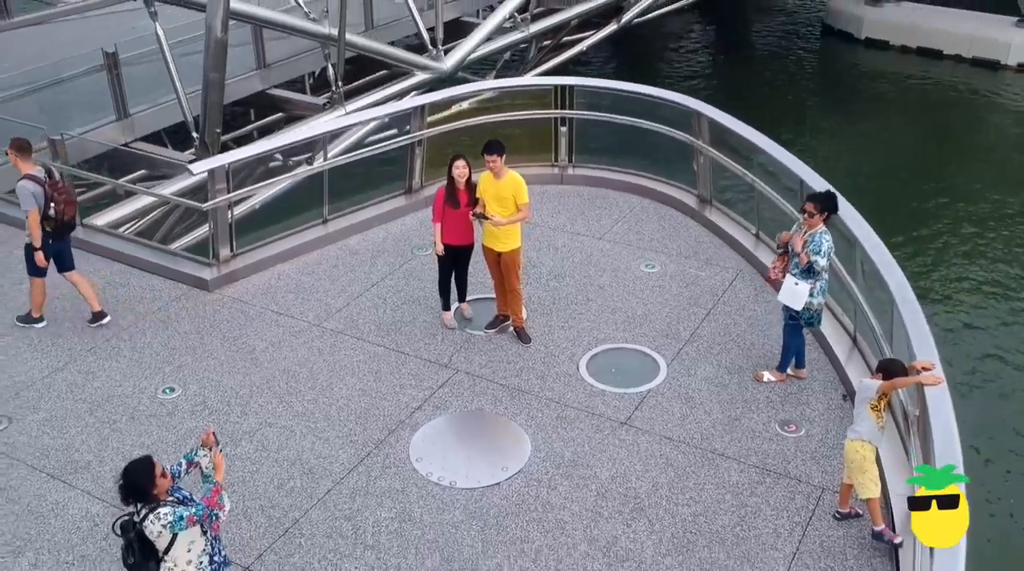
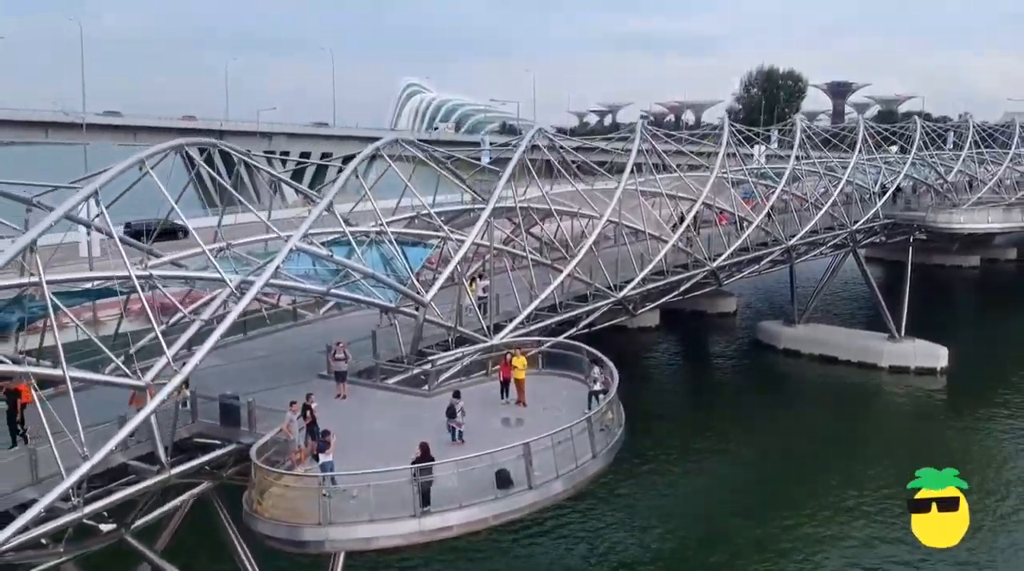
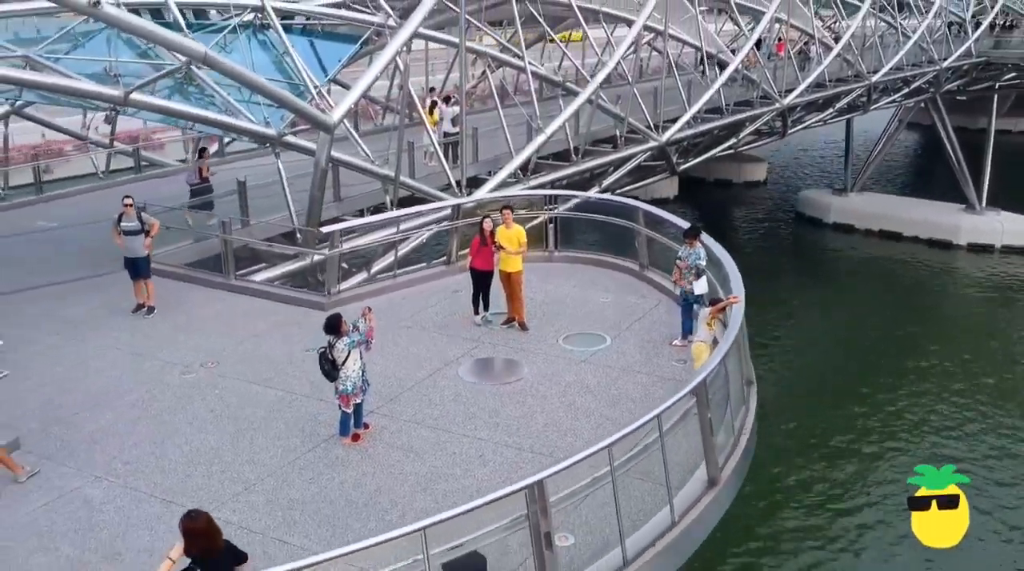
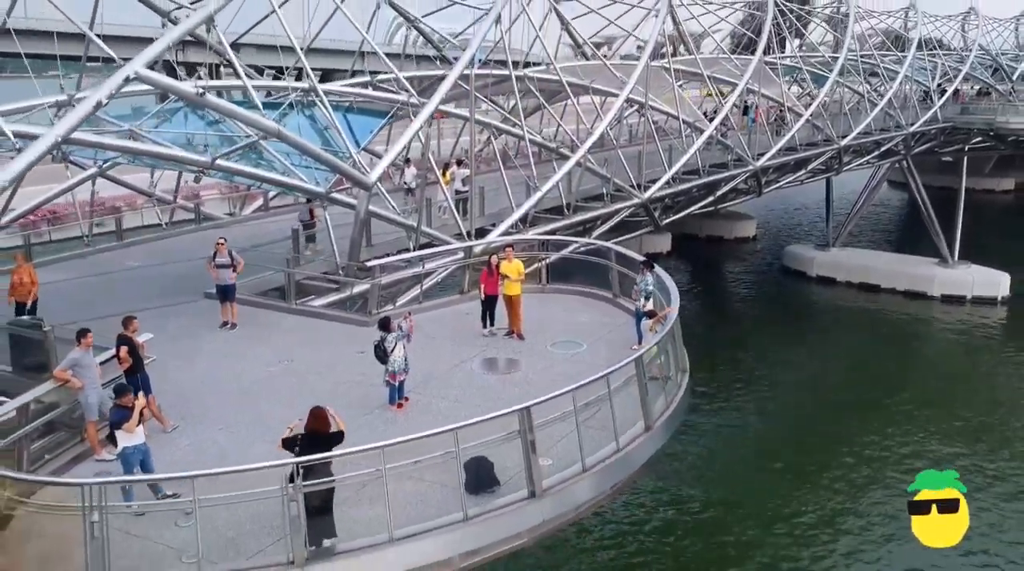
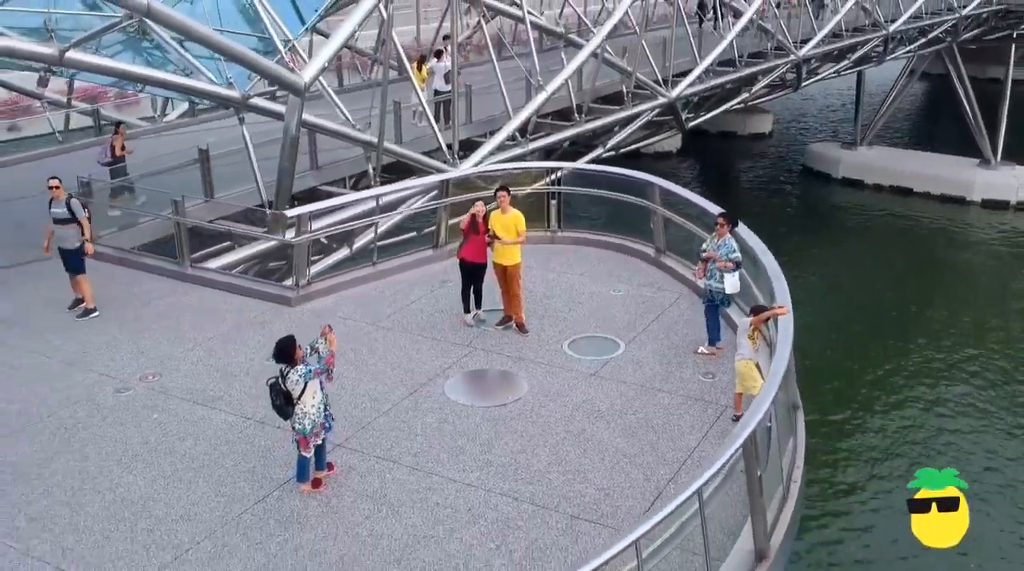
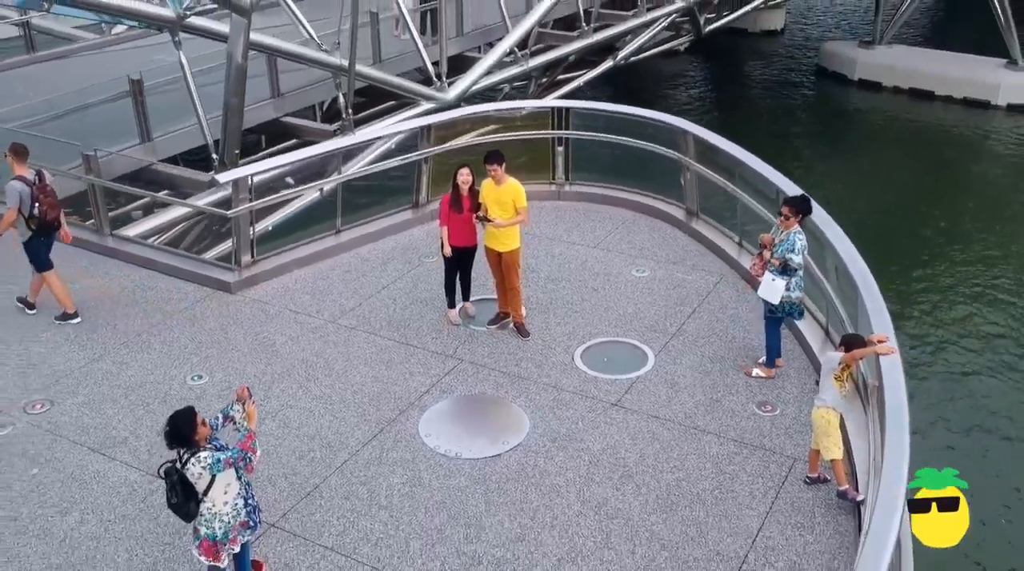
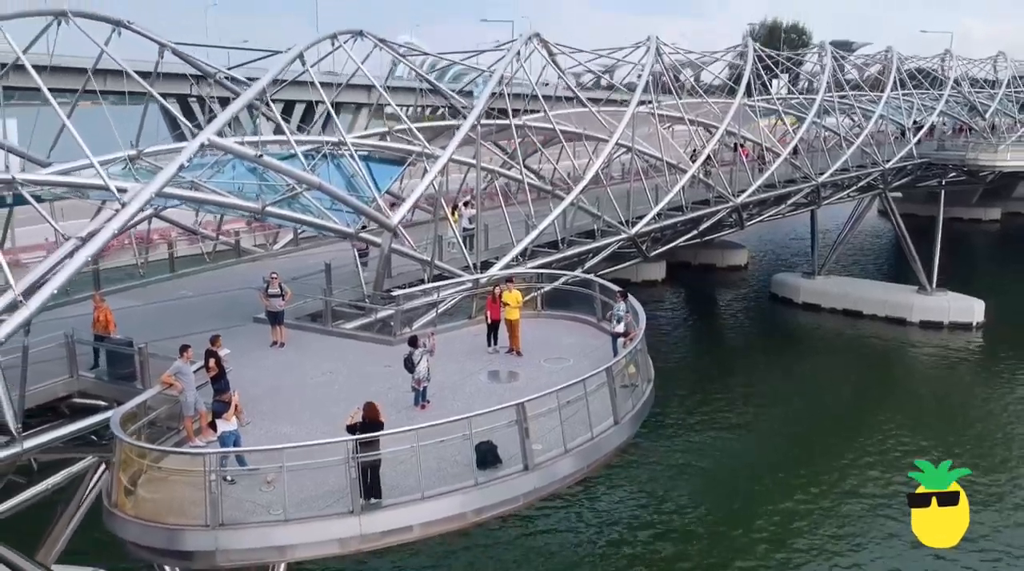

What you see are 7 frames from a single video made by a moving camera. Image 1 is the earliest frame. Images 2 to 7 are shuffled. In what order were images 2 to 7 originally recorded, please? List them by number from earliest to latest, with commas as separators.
6, 5, 3, 4, 7, 2
